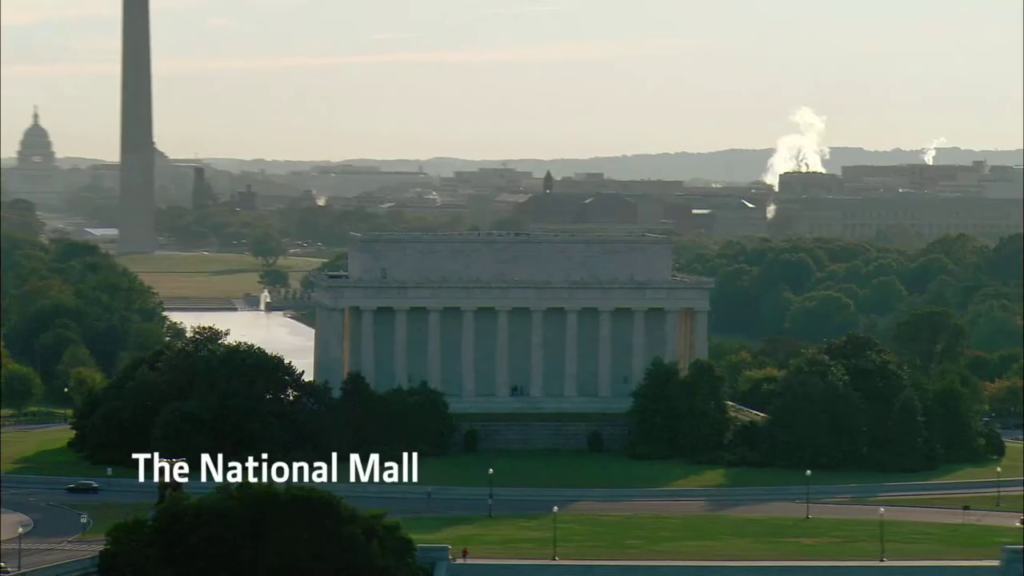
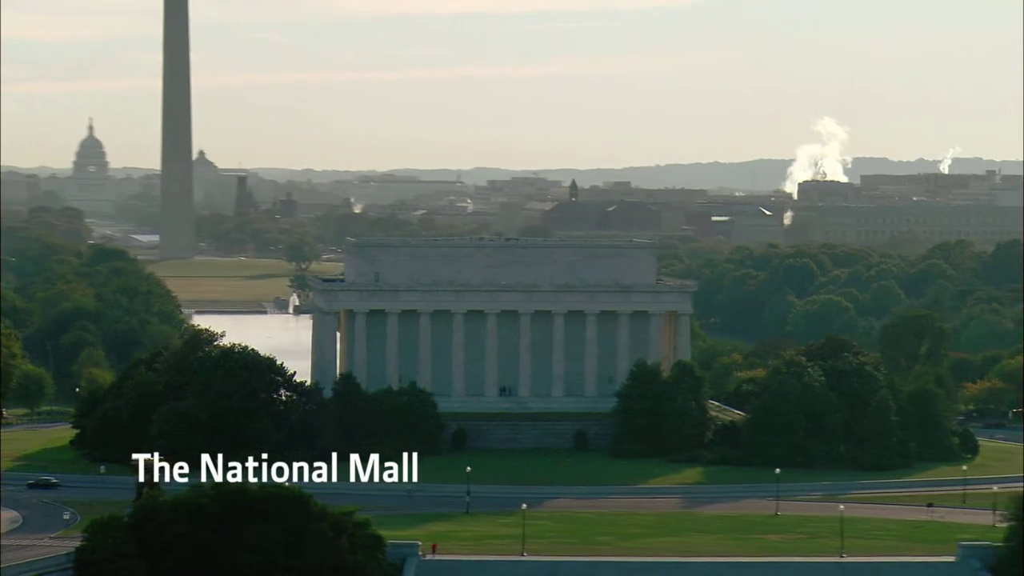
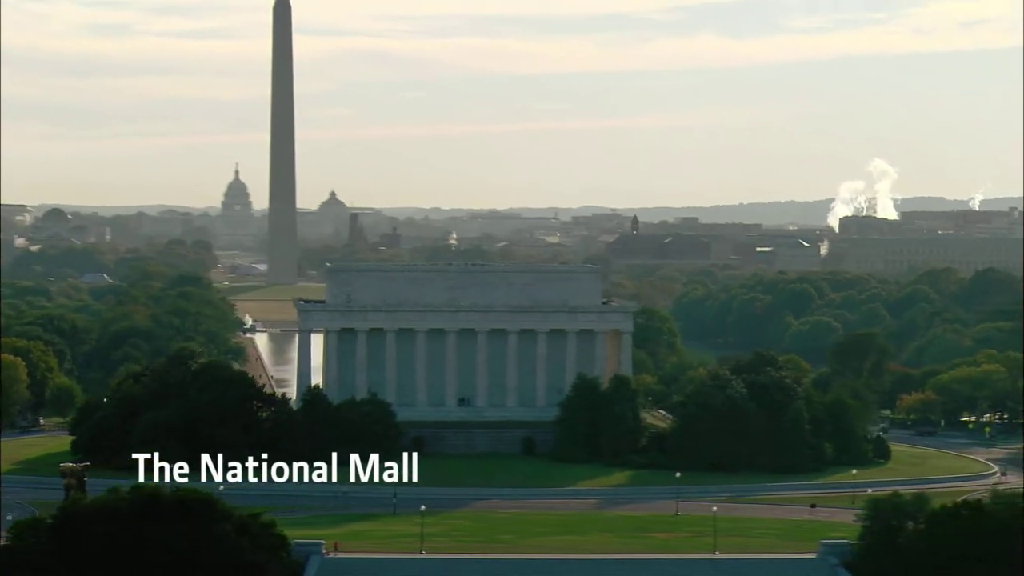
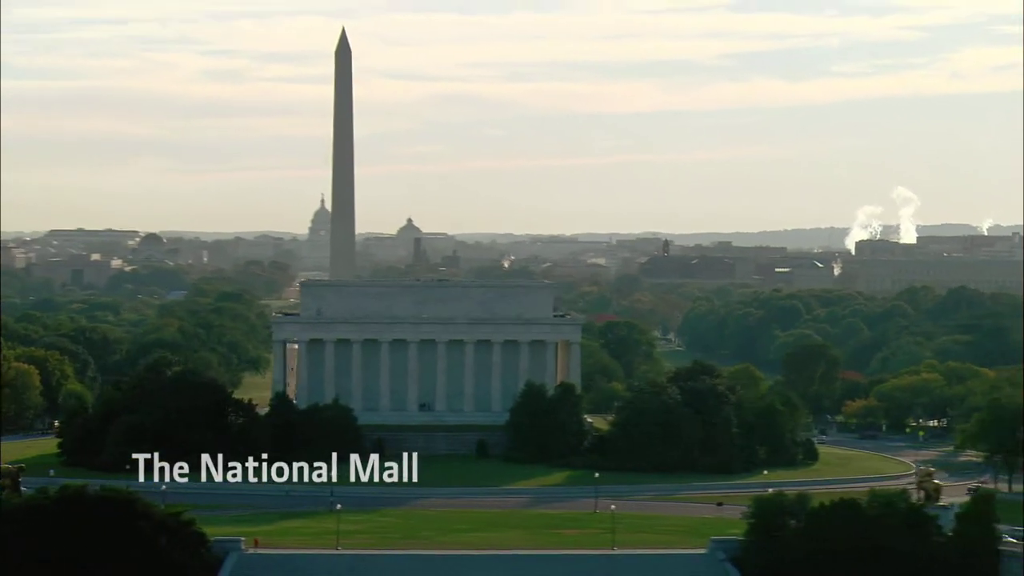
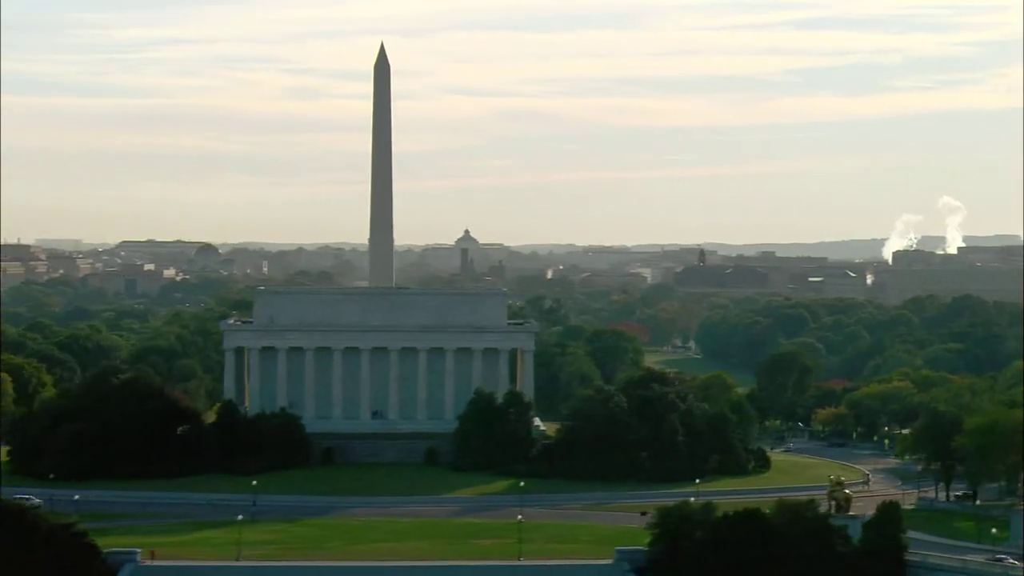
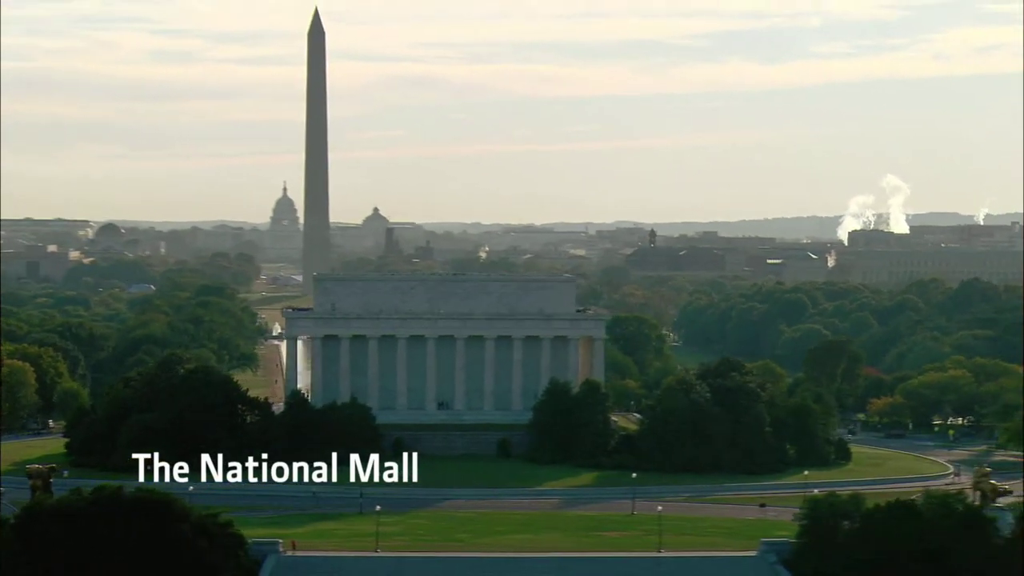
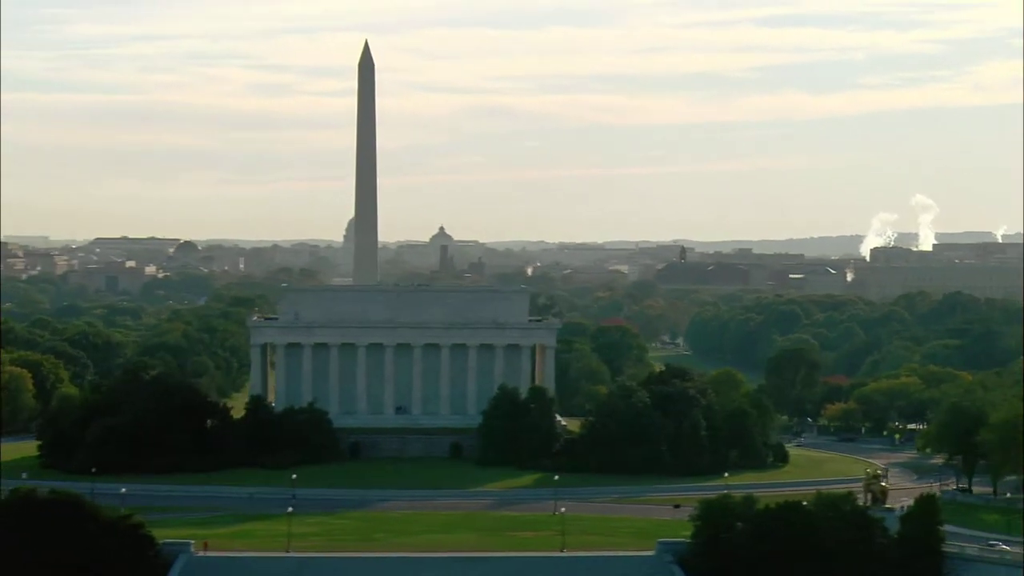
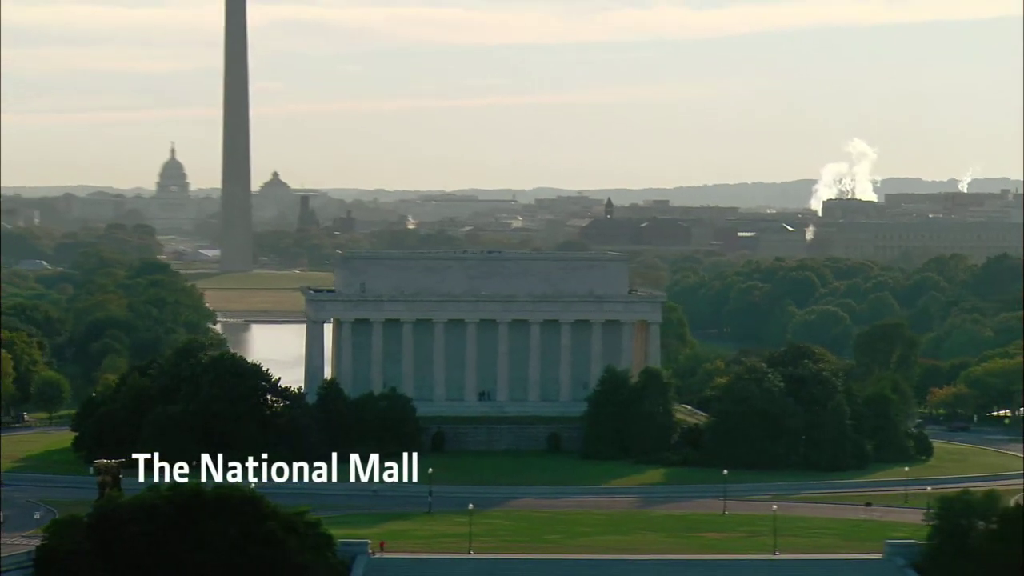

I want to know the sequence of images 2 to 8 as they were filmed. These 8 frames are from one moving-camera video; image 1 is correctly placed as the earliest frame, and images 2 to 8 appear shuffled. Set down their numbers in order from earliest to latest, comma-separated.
2, 8, 3, 6, 4, 7, 5
